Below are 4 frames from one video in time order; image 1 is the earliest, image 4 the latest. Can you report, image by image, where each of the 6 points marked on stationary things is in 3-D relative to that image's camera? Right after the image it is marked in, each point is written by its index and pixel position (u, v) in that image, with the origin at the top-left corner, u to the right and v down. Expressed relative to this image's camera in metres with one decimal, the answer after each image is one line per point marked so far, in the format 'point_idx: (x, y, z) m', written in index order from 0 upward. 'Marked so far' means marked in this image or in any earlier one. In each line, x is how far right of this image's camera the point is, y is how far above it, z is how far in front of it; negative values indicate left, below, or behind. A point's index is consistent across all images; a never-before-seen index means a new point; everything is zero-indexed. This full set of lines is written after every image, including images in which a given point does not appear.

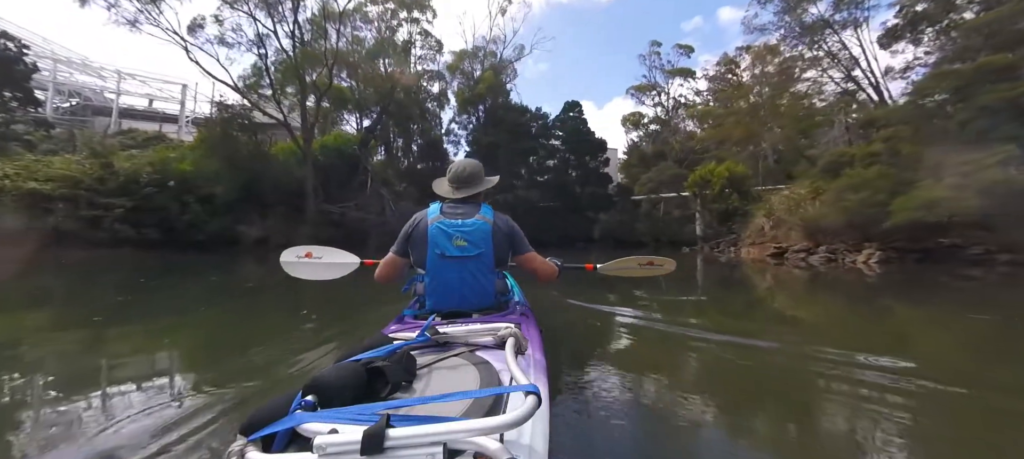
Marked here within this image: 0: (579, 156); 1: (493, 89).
0: (+3.9, +4.1, +20.0) m
1: (-0.8, +7.3, +18.6) m
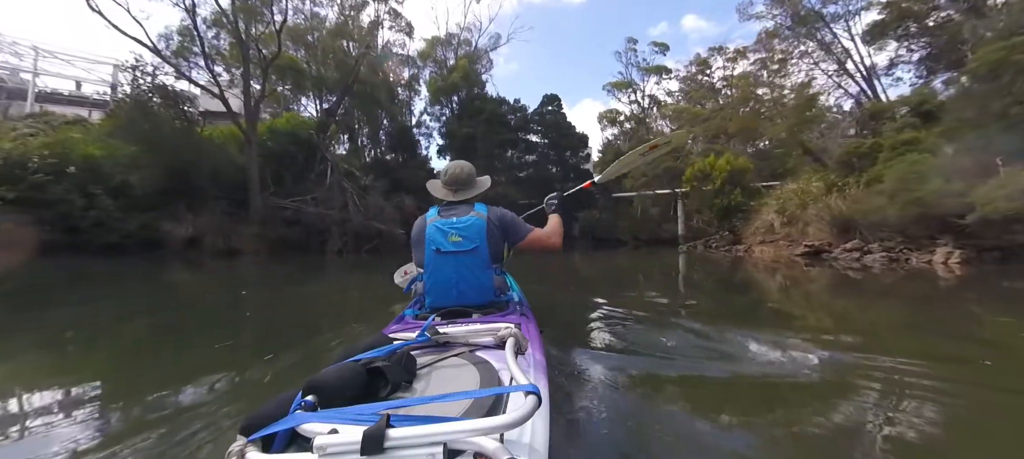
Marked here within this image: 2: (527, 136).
0: (+2.6, +4.2, +19.6) m
1: (-2.1, +7.3, +17.9) m
2: (+0.9, +5.0, +19.4) m
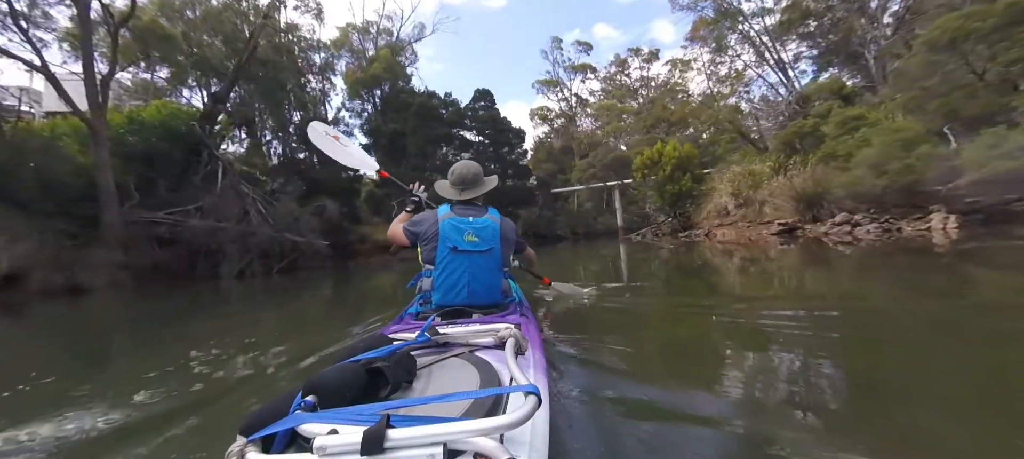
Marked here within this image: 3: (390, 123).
0: (-1.0, +4.1, +19.3) m
1: (-5.4, +7.0, +16.8) m
2: (-2.6, +4.8, +18.8) m
3: (-5.4, +4.6, +16.5) m
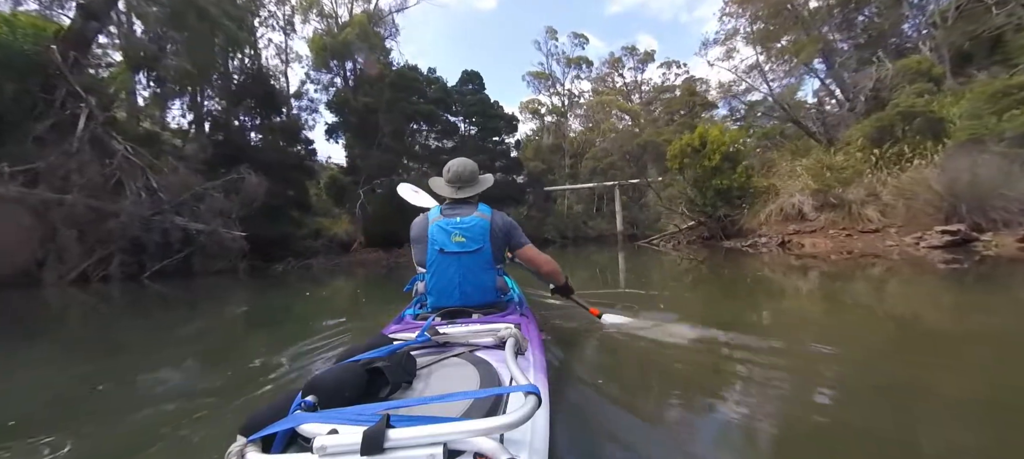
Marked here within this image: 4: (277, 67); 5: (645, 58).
0: (-1.7, +4.0, +18.1) m
1: (-5.9, +7.1, +15.4) m
2: (-3.2, +4.8, +17.5) m
3: (-6.0, +4.7, +15.1) m
4: (-8.7, +5.8, +14.4) m
5: (+6.6, +8.5, +19.1) m
